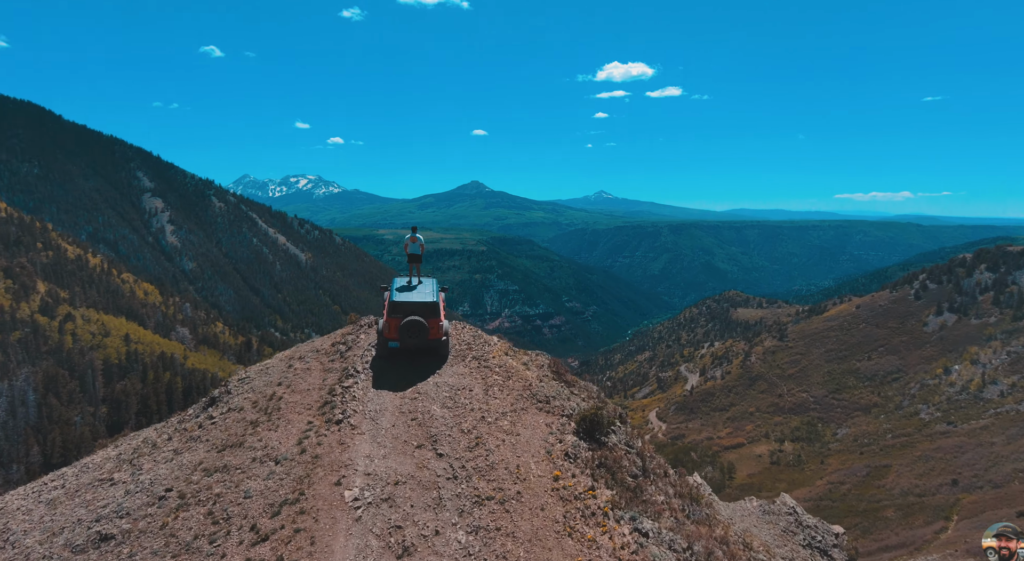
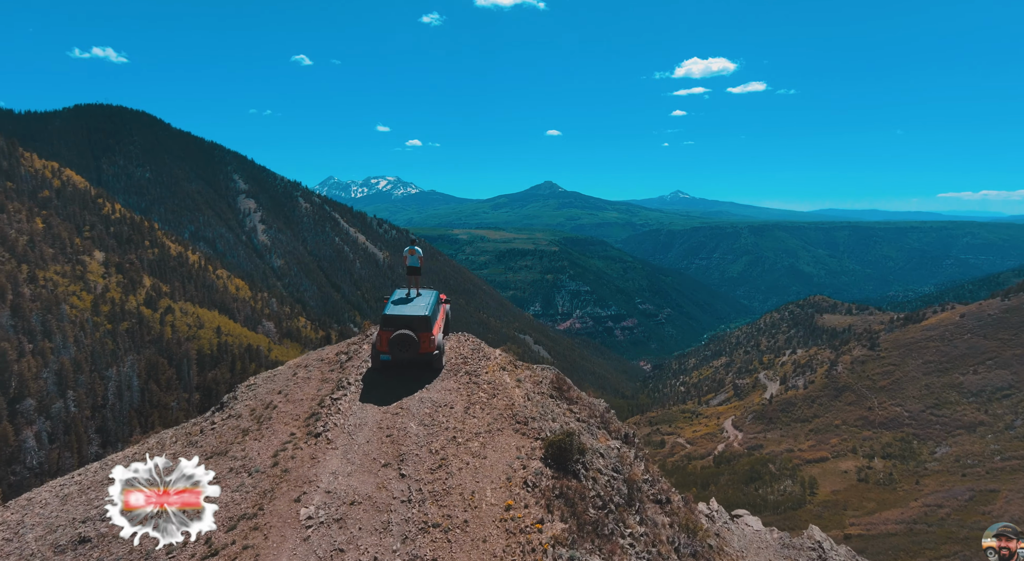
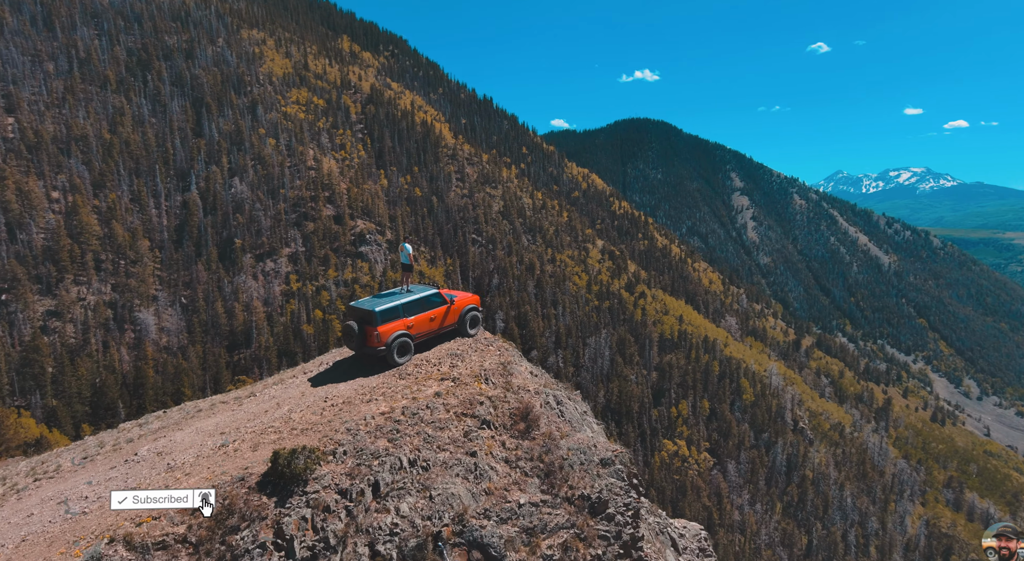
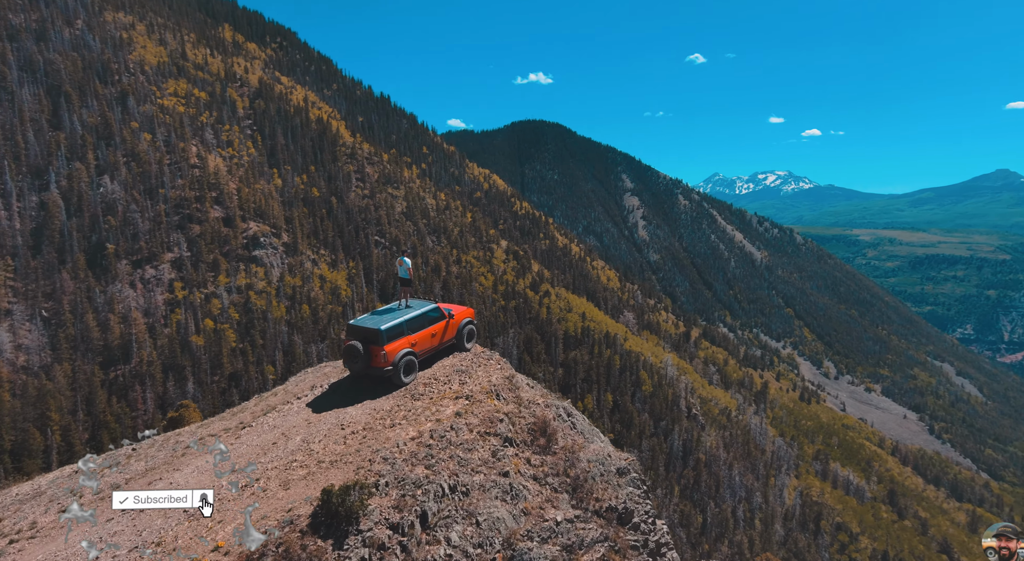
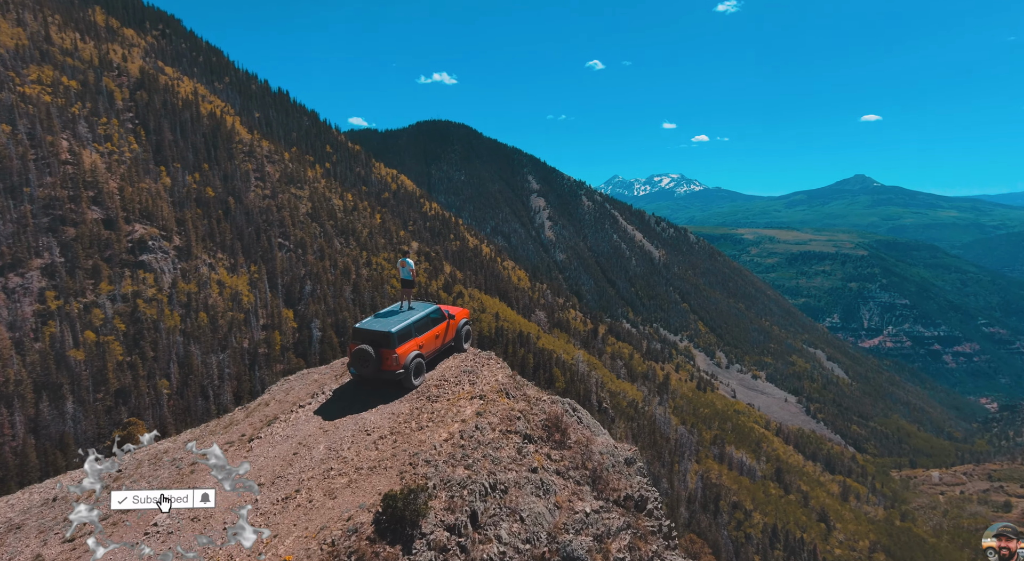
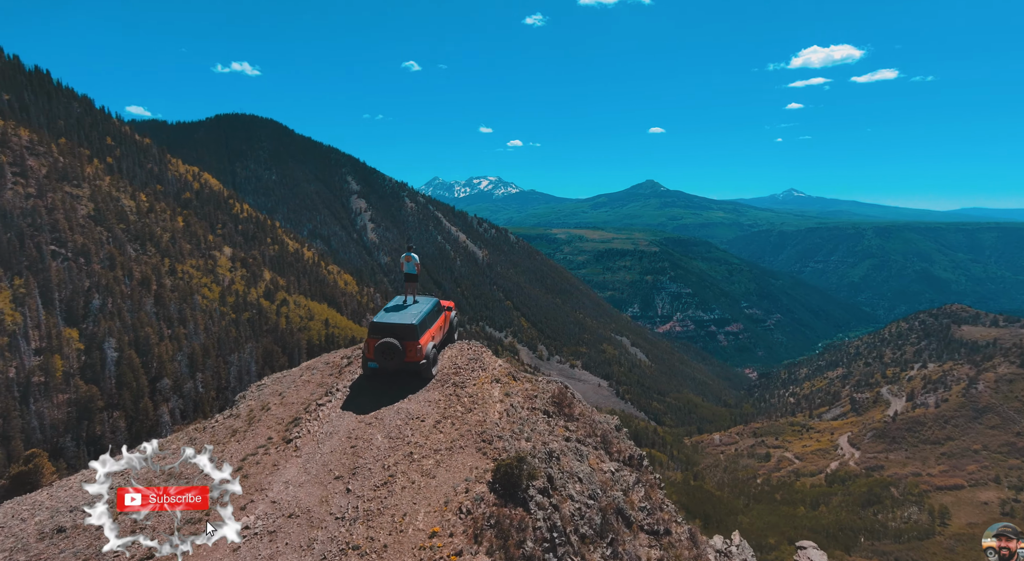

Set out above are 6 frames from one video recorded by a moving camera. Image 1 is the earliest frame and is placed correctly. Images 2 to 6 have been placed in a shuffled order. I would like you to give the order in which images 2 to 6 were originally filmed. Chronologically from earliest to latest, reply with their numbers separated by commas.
2, 6, 5, 4, 3
